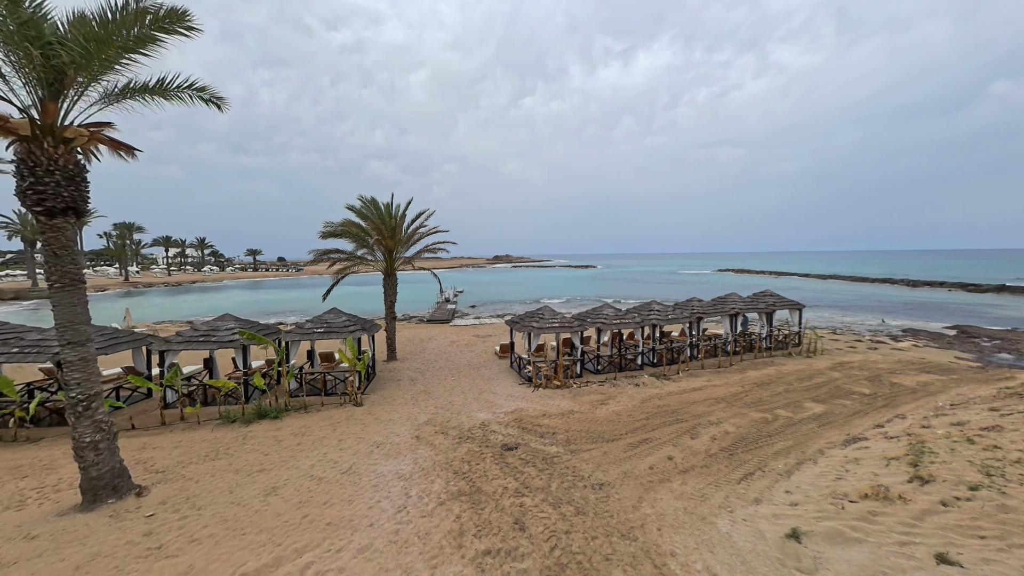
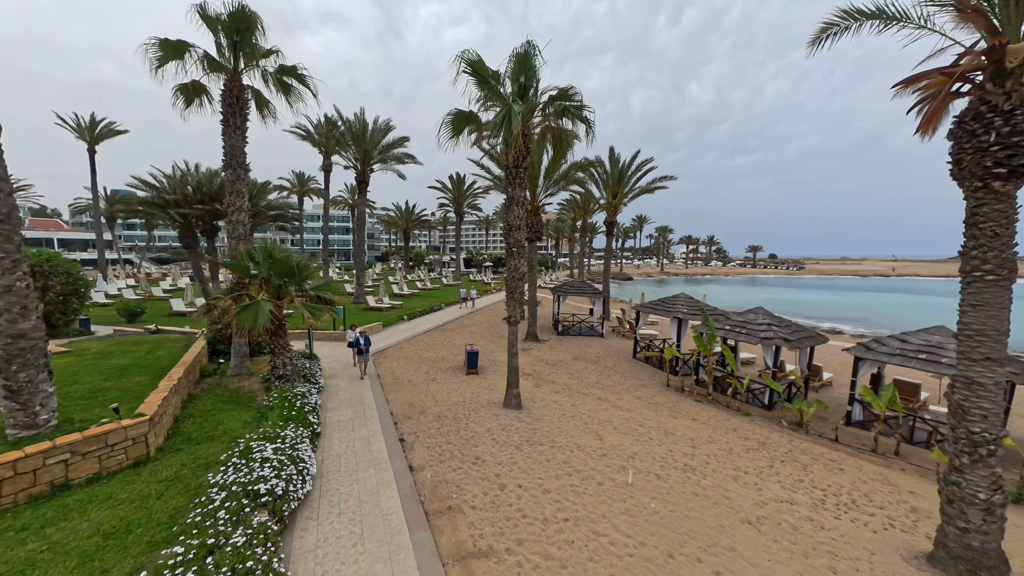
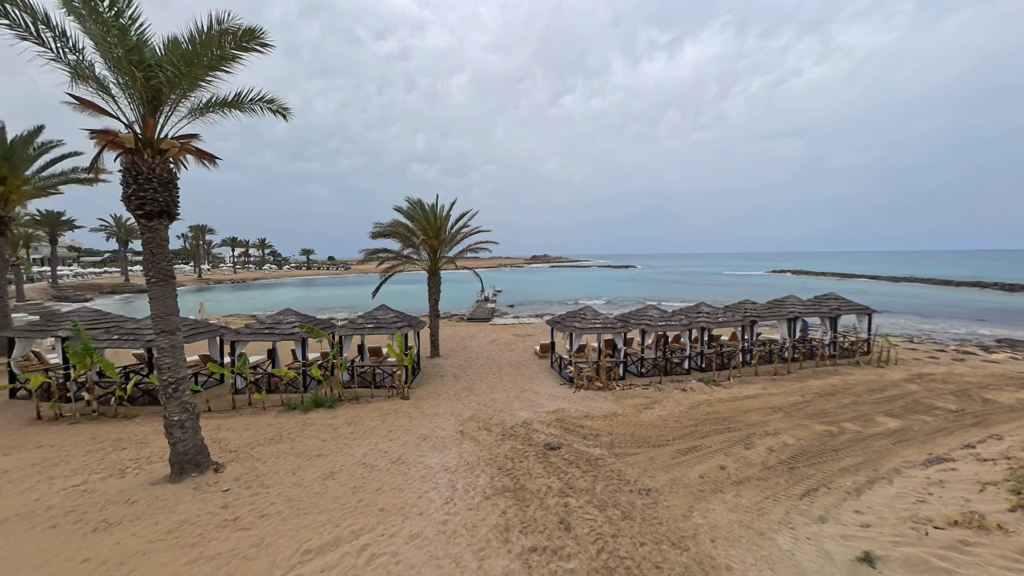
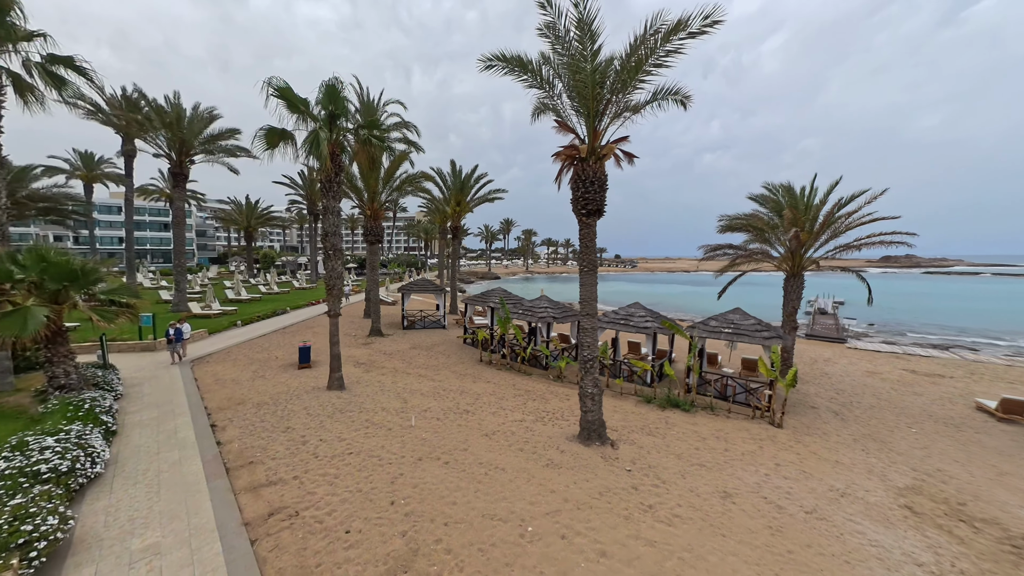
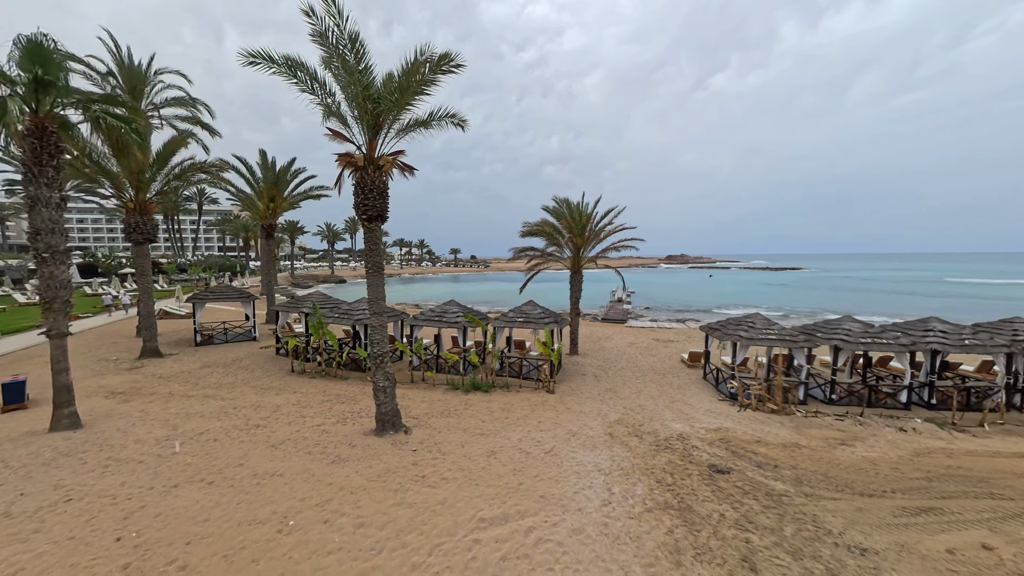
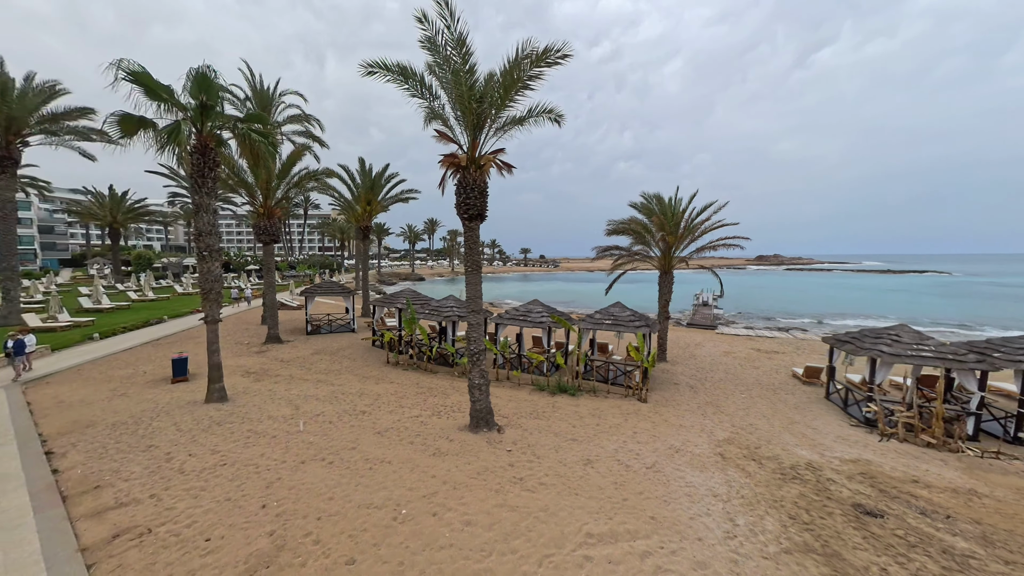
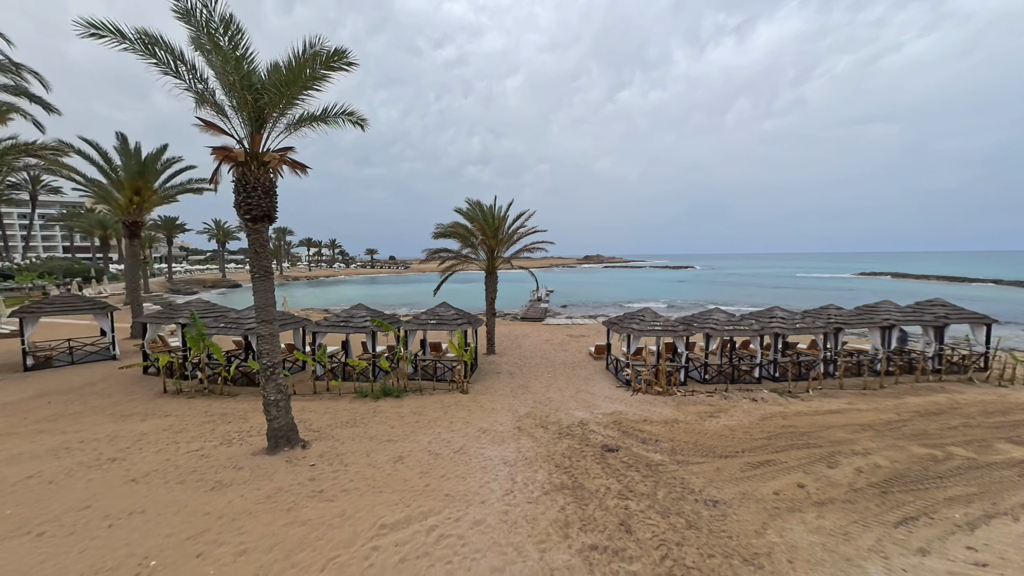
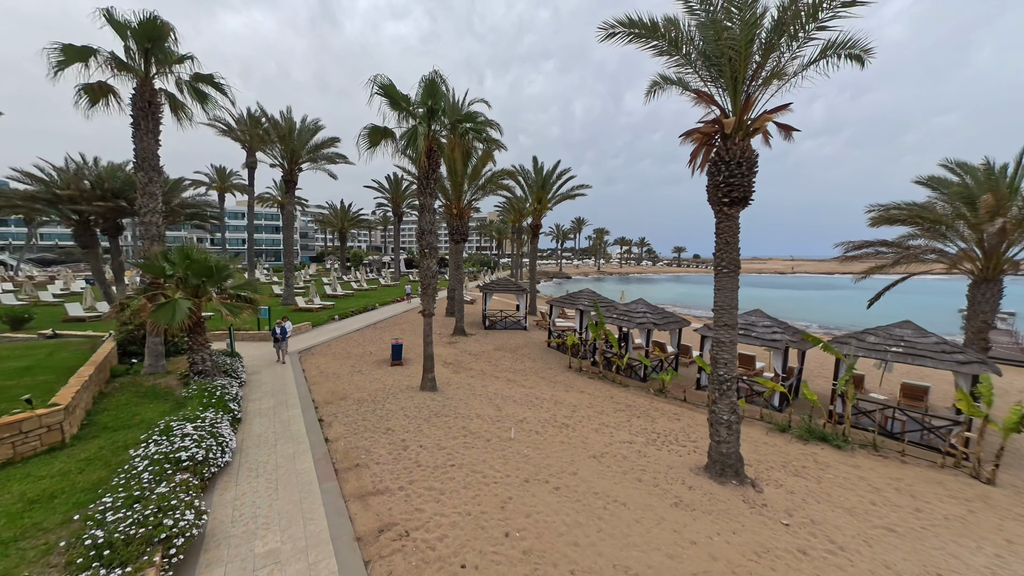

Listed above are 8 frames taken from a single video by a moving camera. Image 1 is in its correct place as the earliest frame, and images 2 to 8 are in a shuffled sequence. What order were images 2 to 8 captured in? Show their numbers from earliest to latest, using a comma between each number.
3, 7, 5, 6, 4, 8, 2
